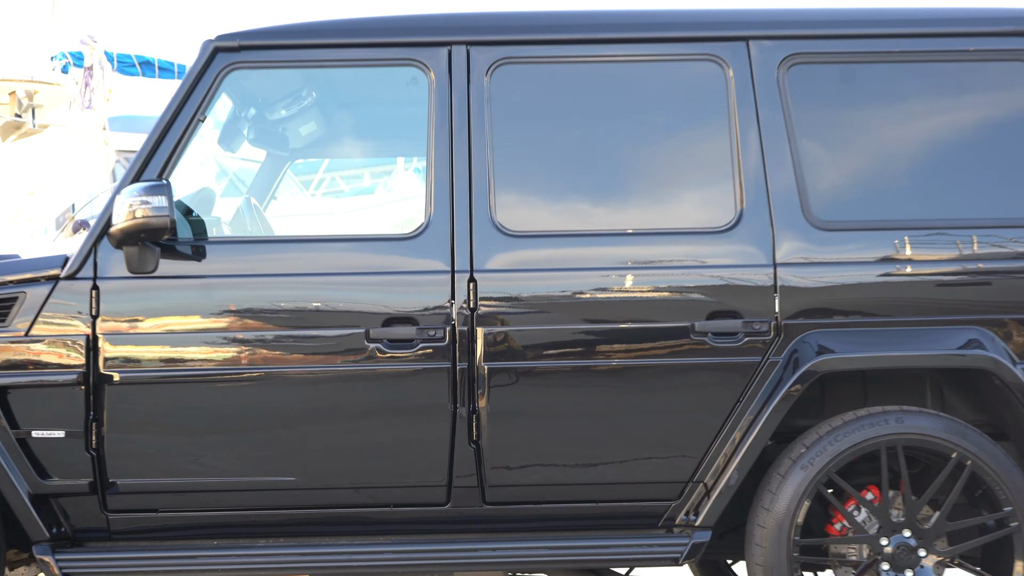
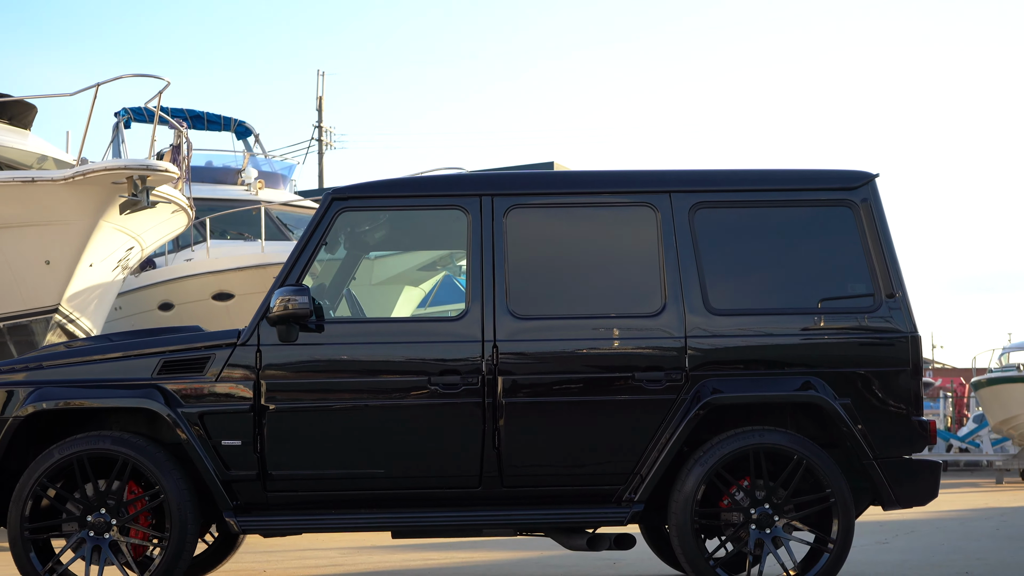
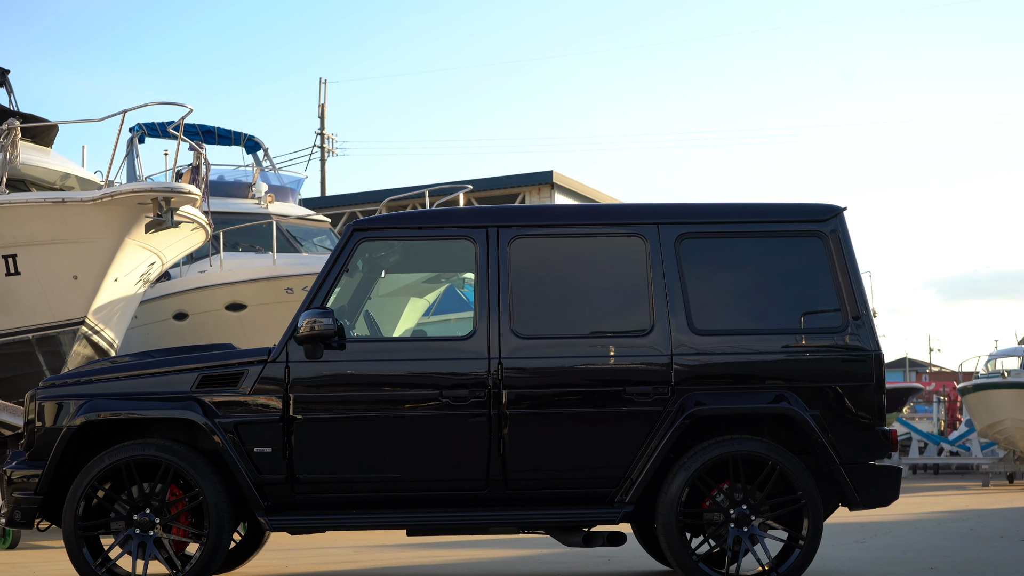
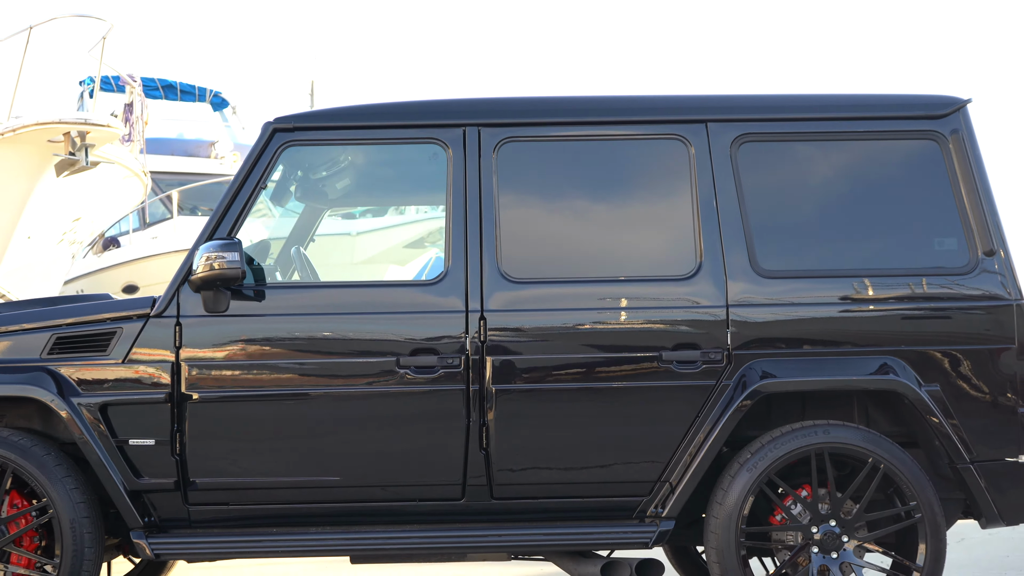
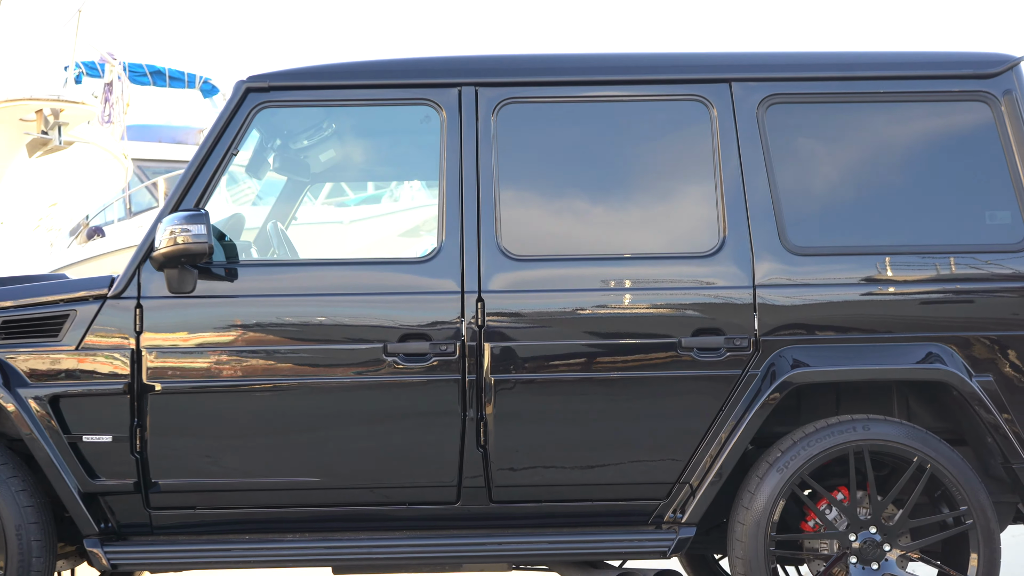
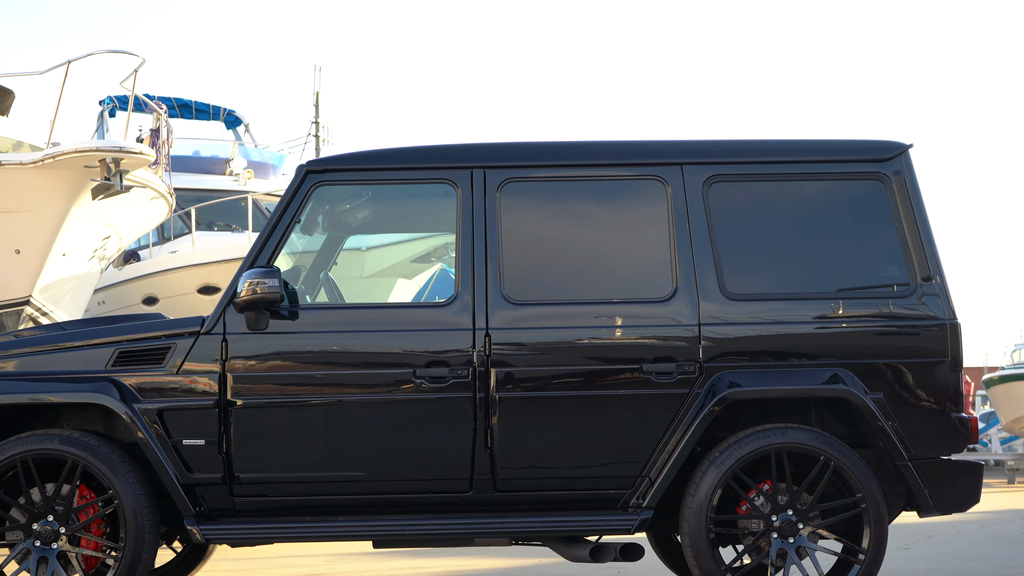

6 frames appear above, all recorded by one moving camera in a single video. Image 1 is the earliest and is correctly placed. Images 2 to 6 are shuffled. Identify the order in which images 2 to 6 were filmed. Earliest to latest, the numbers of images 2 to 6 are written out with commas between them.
5, 4, 6, 2, 3
